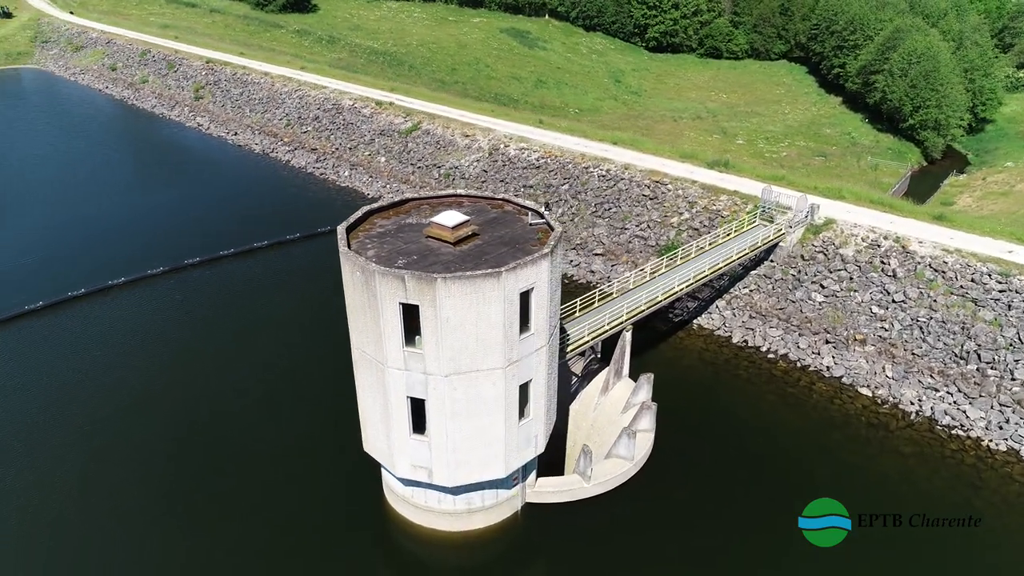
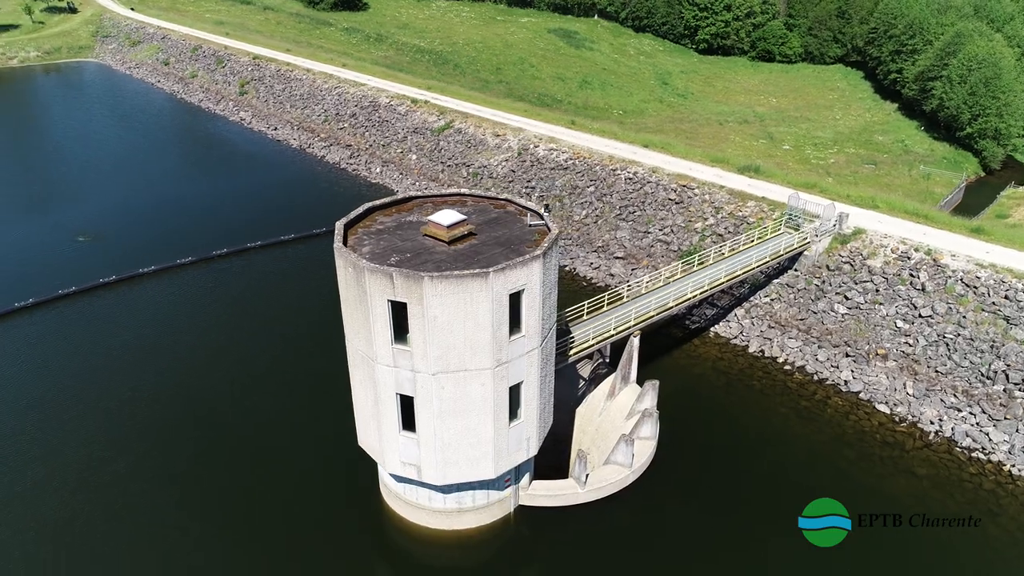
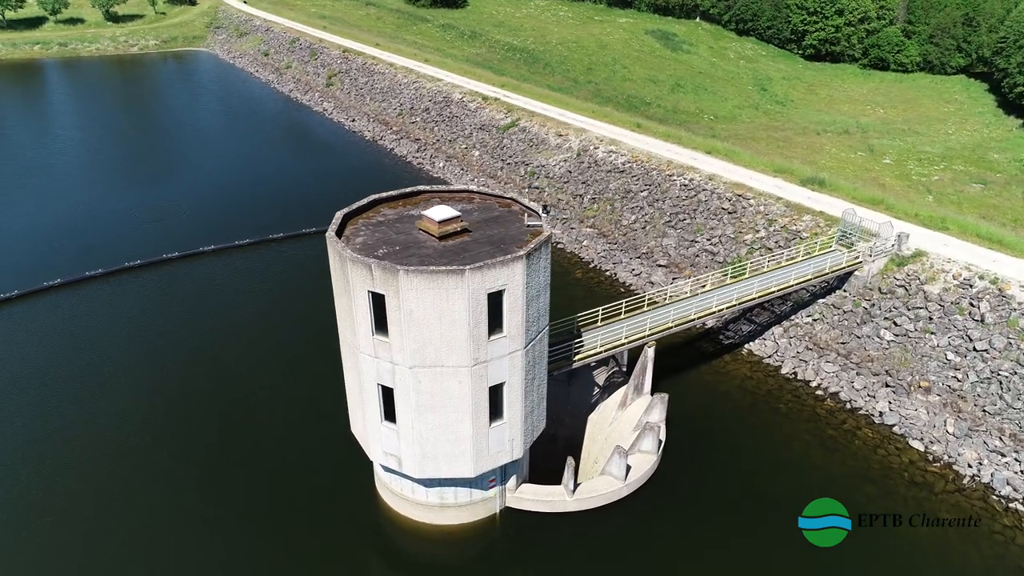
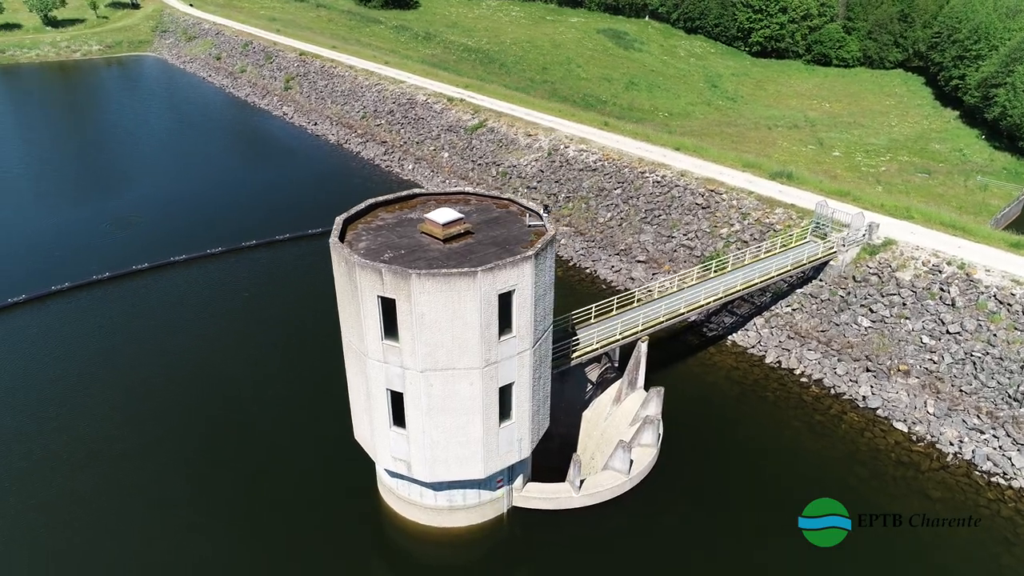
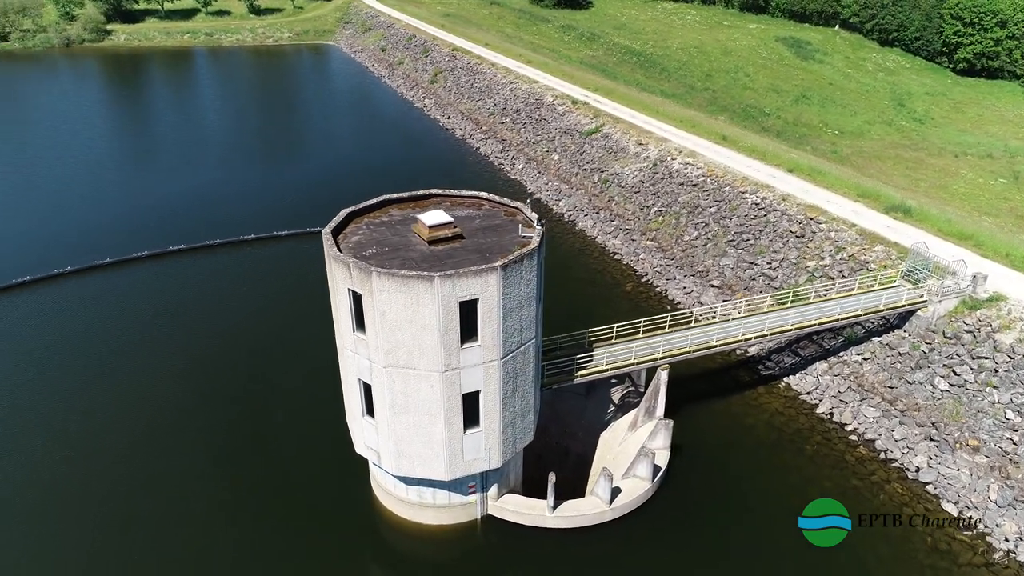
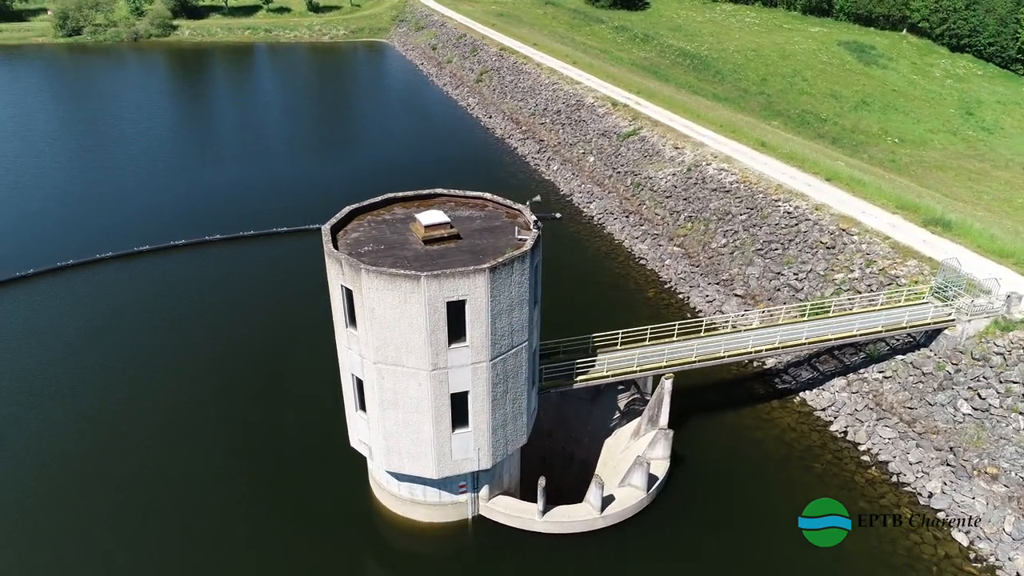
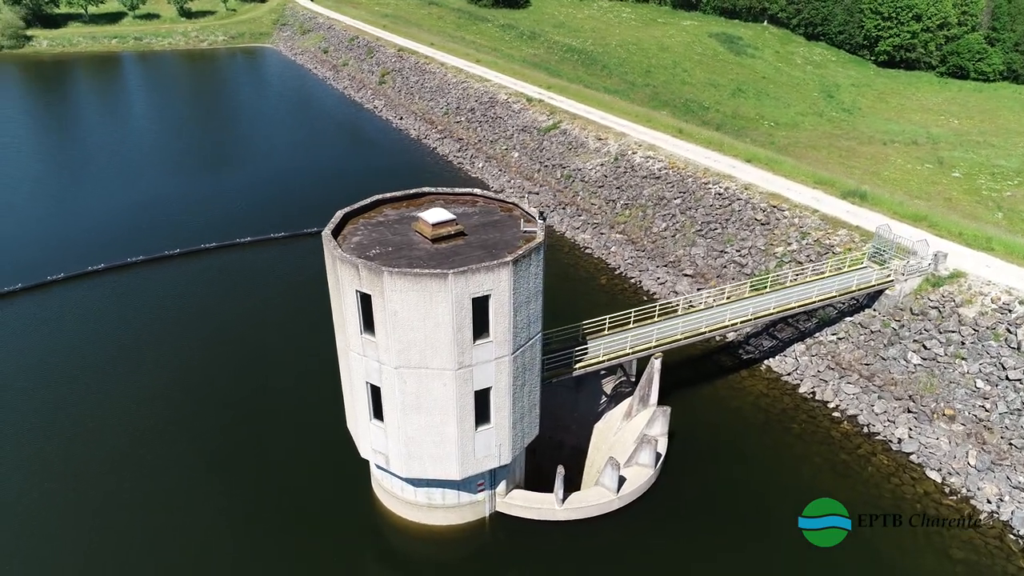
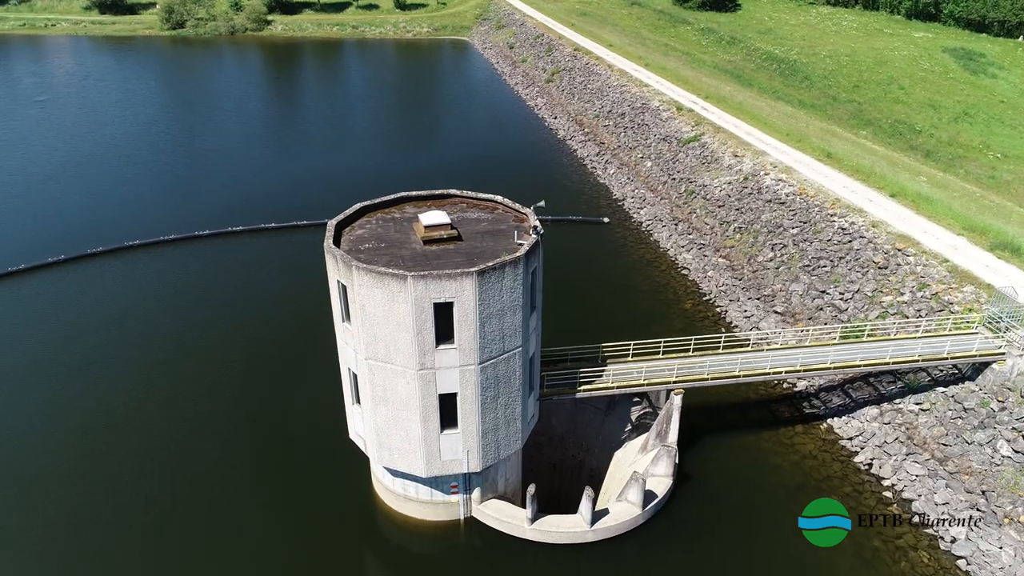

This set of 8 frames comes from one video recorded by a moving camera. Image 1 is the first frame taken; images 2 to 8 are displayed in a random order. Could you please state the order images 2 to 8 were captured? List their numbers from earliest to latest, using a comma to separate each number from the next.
2, 4, 3, 7, 5, 6, 8
